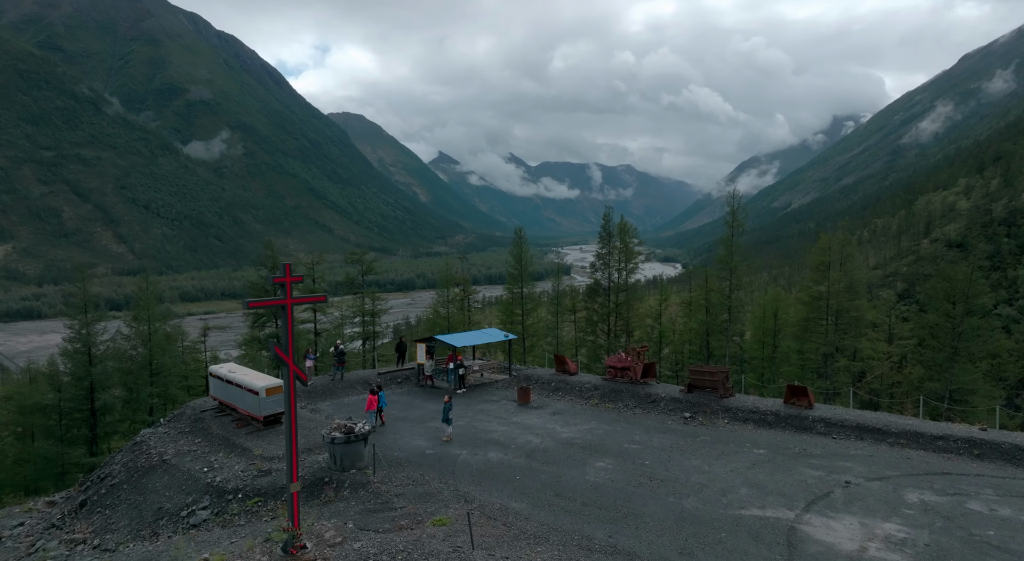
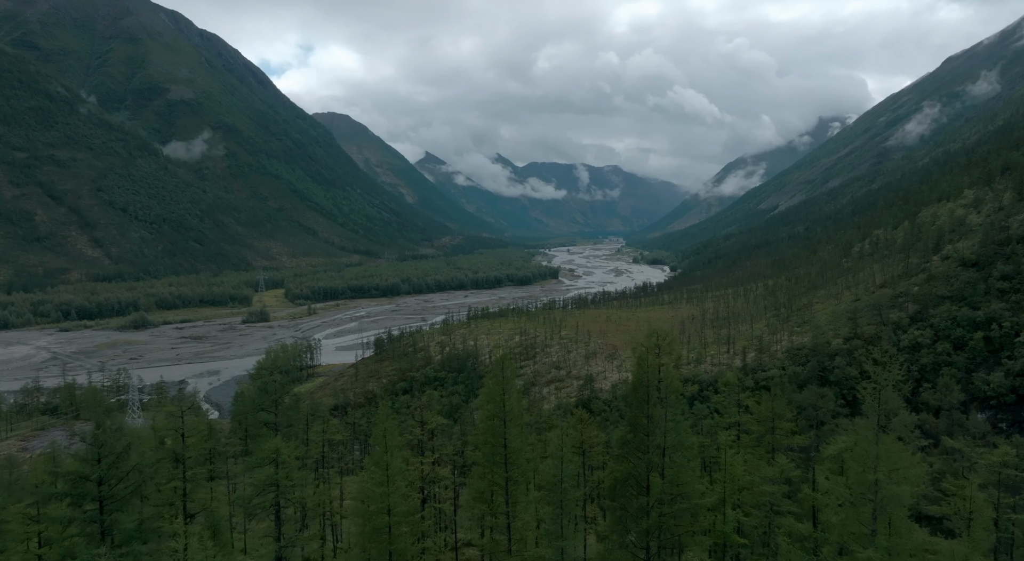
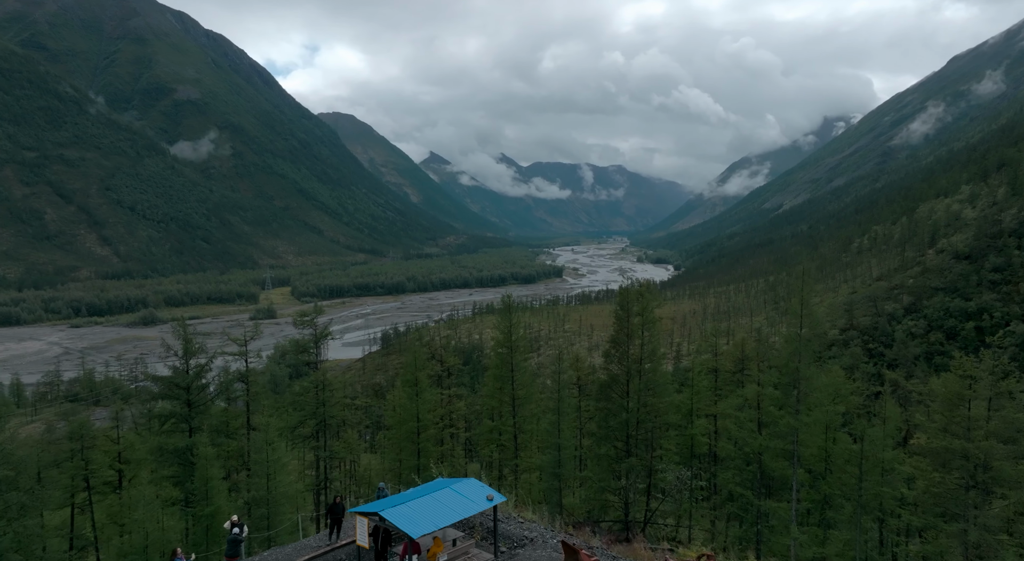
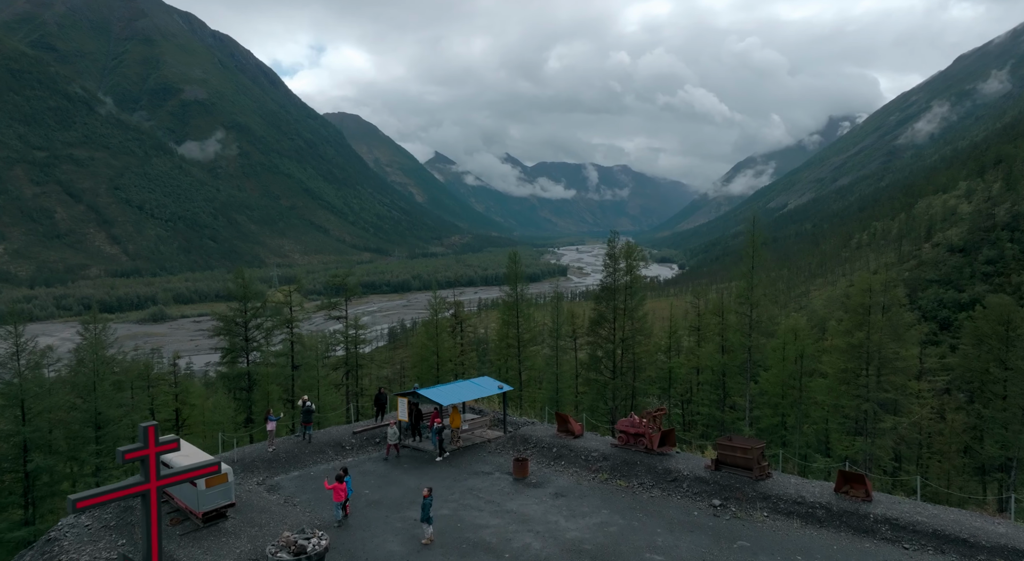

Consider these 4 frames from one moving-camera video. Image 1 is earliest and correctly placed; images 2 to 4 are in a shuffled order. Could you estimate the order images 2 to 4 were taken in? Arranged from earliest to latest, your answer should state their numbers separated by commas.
4, 3, 2
